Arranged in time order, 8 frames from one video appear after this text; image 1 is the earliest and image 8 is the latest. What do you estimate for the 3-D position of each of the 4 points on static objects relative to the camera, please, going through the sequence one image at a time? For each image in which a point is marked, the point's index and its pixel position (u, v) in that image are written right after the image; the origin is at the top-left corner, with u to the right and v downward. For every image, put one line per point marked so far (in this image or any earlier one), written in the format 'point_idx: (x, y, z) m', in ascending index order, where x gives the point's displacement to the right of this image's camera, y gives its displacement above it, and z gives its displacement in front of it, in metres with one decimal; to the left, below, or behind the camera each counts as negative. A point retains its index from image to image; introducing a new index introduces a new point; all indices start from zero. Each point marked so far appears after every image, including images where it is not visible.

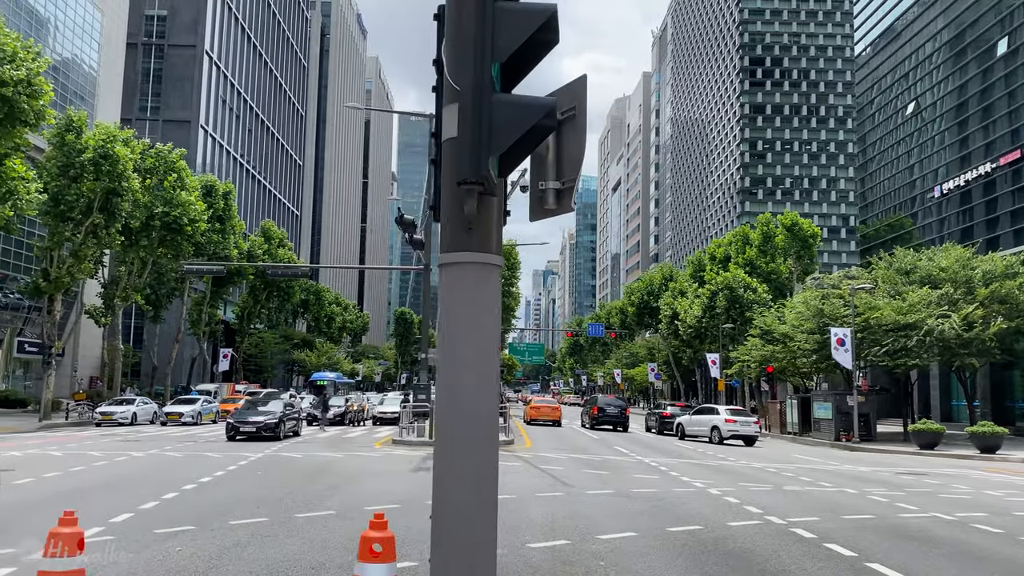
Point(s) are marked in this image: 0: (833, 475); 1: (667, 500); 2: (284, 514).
0: (+7.2, -4.2, +19.0) m
1: (+2.4, -3.3, +13.1) m
2: (-2.8, -2.8, +10.6) m
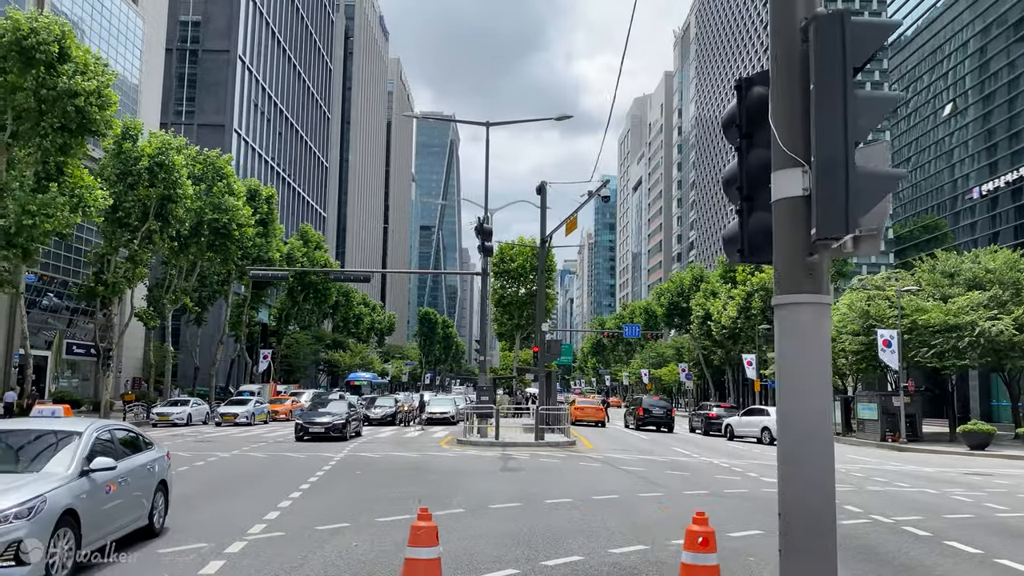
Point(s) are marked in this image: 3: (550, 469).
0: (+9.0, -4.3, +19.5) m
1: (+4.1, -3.4, +13.7) m
2: (-1.2, -3.0, +11.3) m
3: (+0.8, -3.9, +18.3) m
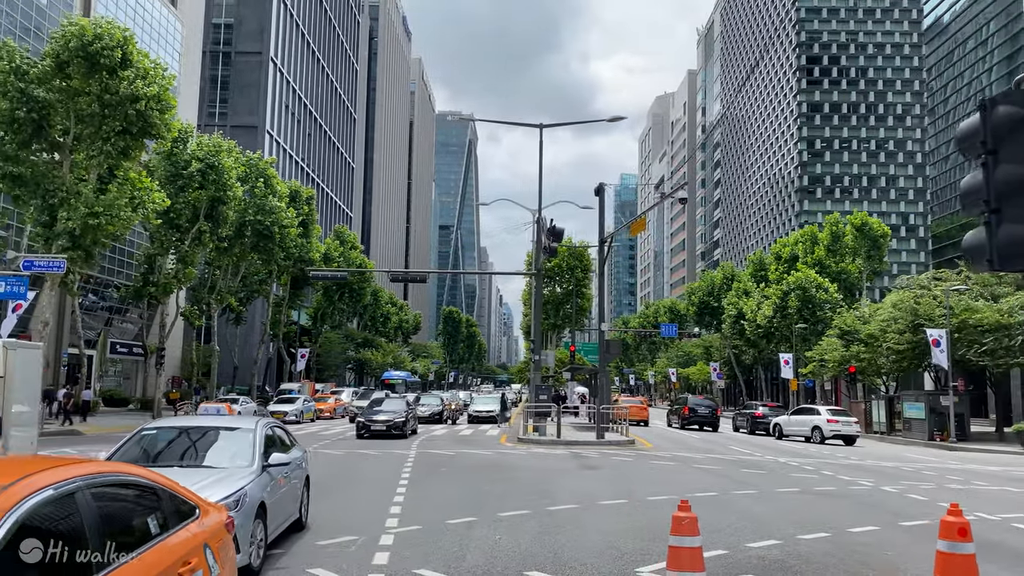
0: (+10.7, -4.3, +19.6) m
1: (+5.7, -3.5, +13.9) m
2: (+0.4, -3.0, +11.6) m
3: (+2.5, -3.9, +18.6) m
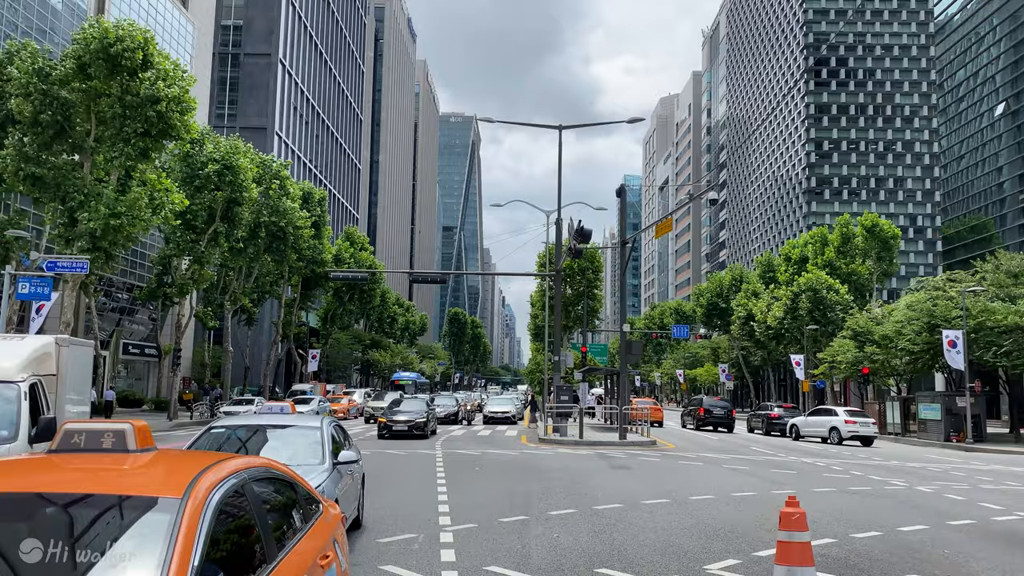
0: (+11.4, -4.3, +19.6) m
1: (+6.3, -3.5, +14.0) m
2: (+1.0, -3.0, +11.7) m
3: (+3.2, -3.9, +18.7) m
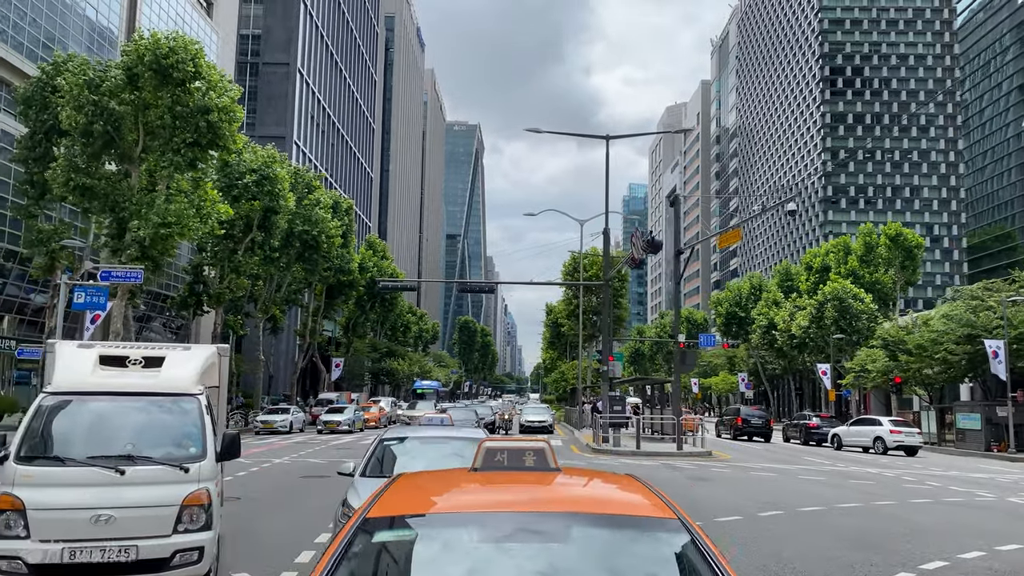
0: (+13.0, -4.6, +19.6) m
1: (+8.0, -3.7, +14.0) m
2: (+2.7, -3.2, +11.7) m
3: (+4.9, -4.2, +18.7) m
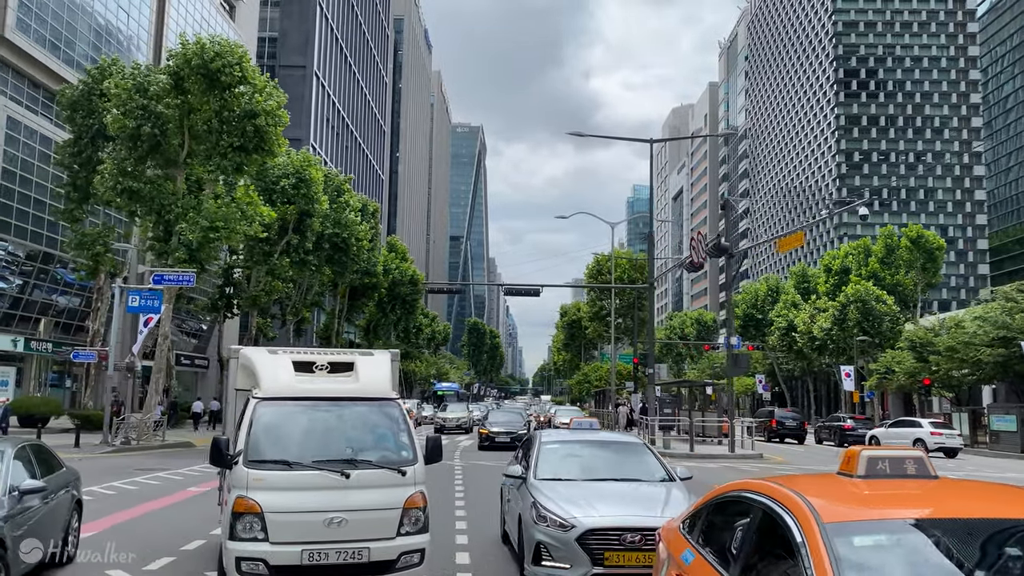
0: (+14.6, -4.6, +19.8) m
1: (+9.6, -3.7, +14.1) m
2: (+4.3, -3.3, +11.8) m
3: (+6.5, -4.3, +18.8) m
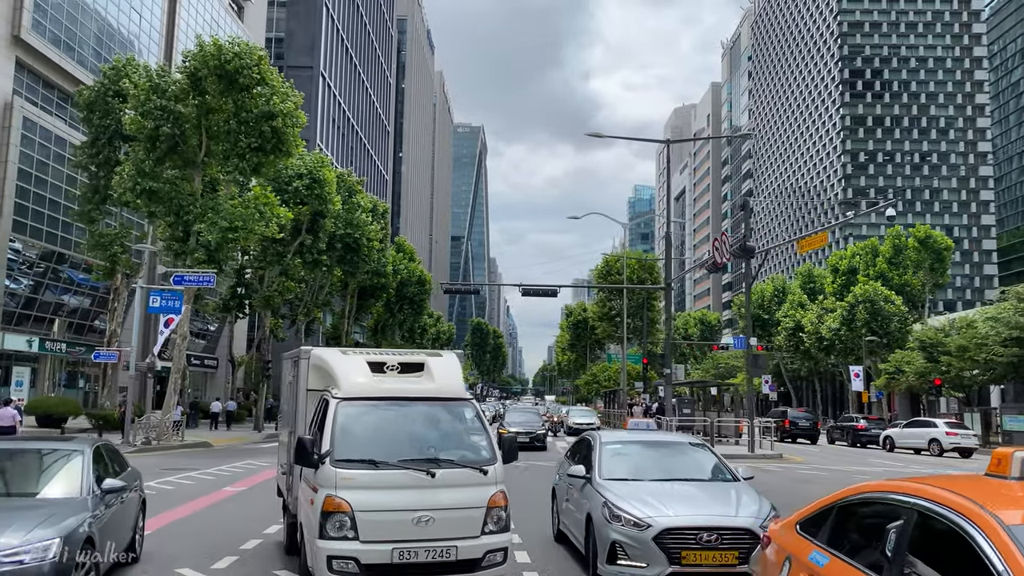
0: (+15.3, -4.7, +19.9) m
1: (+10.2, -3.7, +14.2) m
2: (+4.9, -3.3, +11.9) m
3: (+7.1, -4.3, +18.9) m
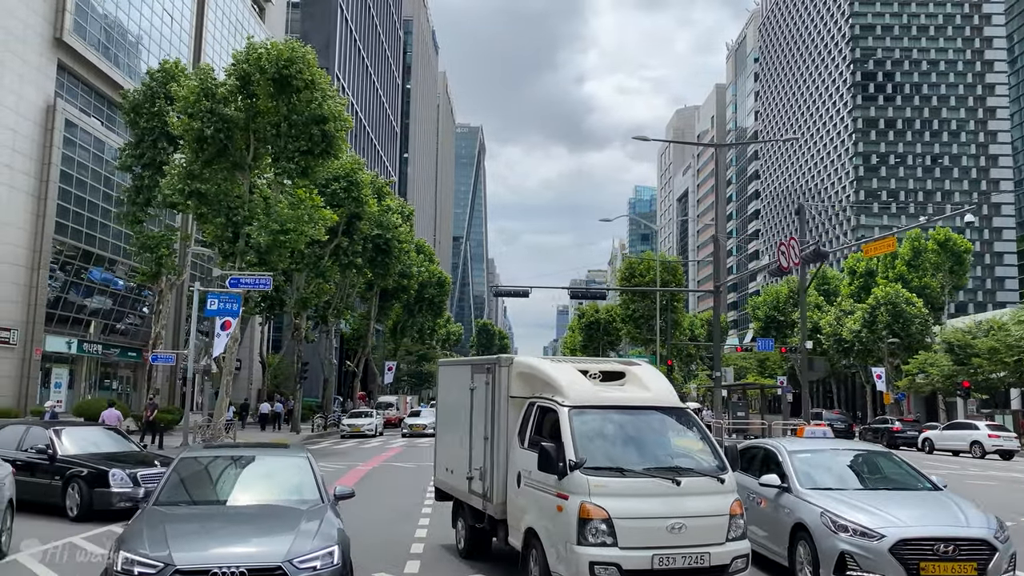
0: (+17.1, -4.8, +20.1) m
1: (+12.1, -3.9, +14.4) m
2: (+6.8, -3.4, +12.1) m
3: (+8.9, -4.4, +19.1) m
